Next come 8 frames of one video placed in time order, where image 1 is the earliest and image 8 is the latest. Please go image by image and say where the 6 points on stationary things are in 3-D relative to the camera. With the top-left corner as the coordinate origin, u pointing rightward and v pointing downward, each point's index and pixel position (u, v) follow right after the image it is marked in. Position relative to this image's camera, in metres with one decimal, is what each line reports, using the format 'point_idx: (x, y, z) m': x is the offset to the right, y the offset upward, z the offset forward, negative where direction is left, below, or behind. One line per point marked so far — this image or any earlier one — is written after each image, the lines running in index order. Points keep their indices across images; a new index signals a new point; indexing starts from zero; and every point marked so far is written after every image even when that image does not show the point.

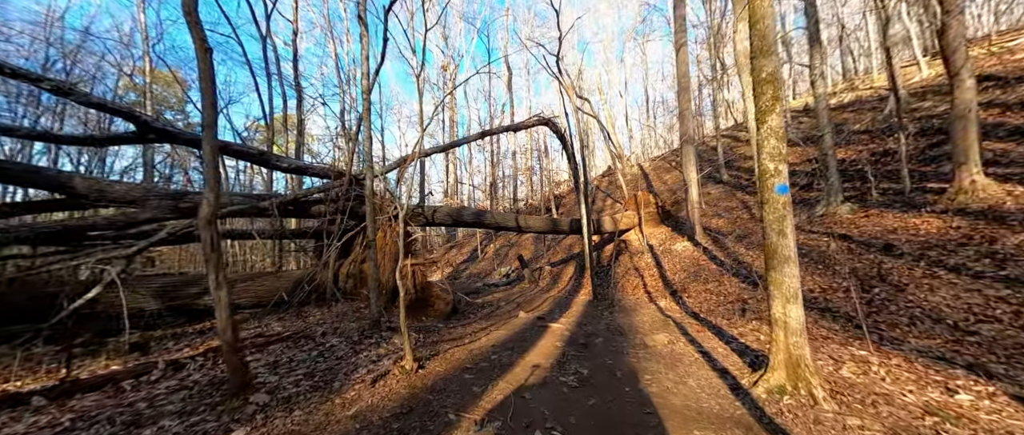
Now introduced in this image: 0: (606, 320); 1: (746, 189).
0: (+2.3, -2.6, +8.4) m
1: (+12.4, +1.5, +18.1) m
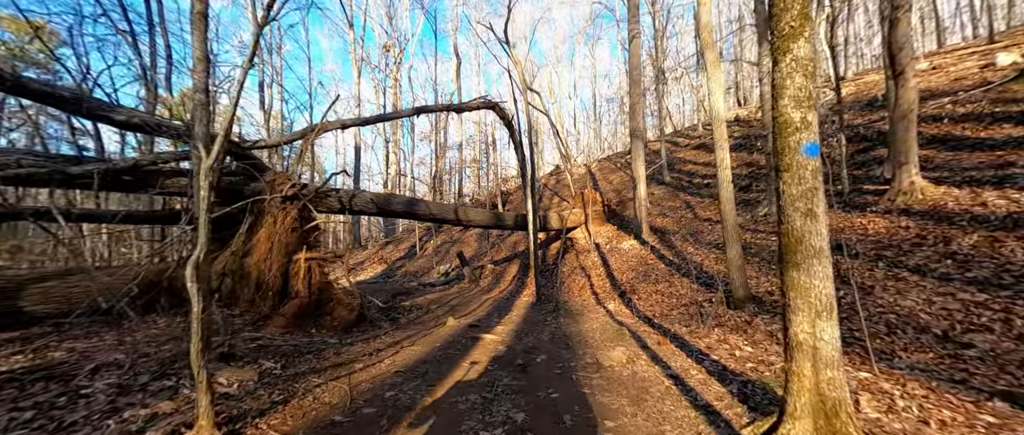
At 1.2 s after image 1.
0: (+0.8, -2.3, +7.1) m
1: (+9.4, +1.5, +18.2) m
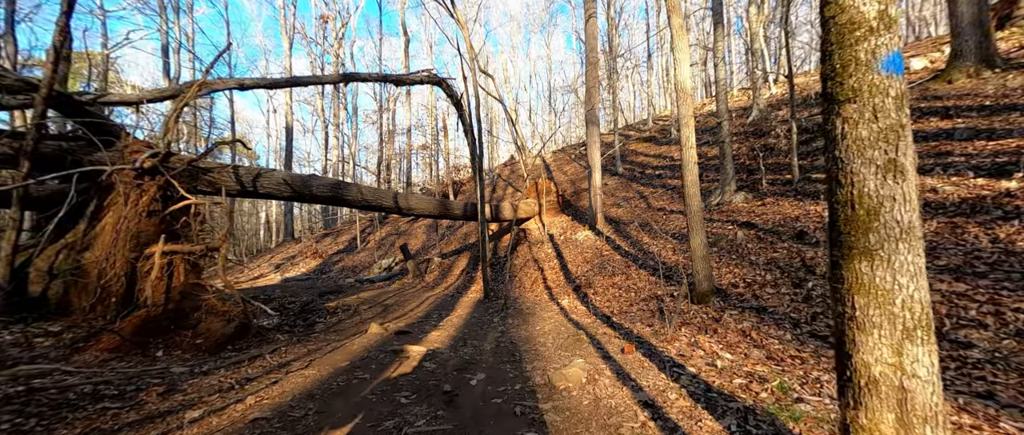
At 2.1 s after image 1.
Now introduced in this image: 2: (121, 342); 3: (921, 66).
0: (-0.3, -2.0, +5.9) m
1: (+6.8, +2.0, +18.0) m
2: (-5.0, -1.6, +4.4) m
3: (+19.3, +7.2, +16.1) m
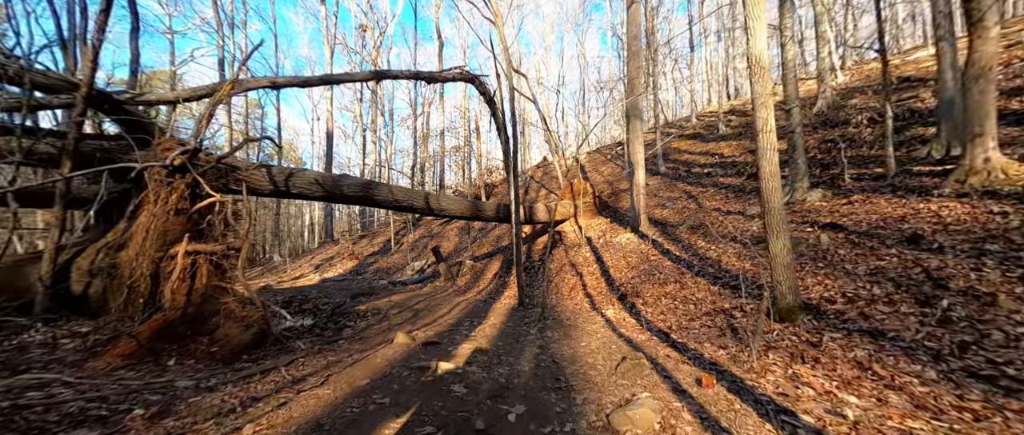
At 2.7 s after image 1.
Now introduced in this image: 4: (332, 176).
0: (+0.3, -2.0, +5.2) m
1: (+8.5, +1.9, +16.6) m
2: (-4.5, -1.5, +4.1) m
3: (+20.9, +7.1, +13.6) m
4: (-4.9, +1.1, +9.3) m
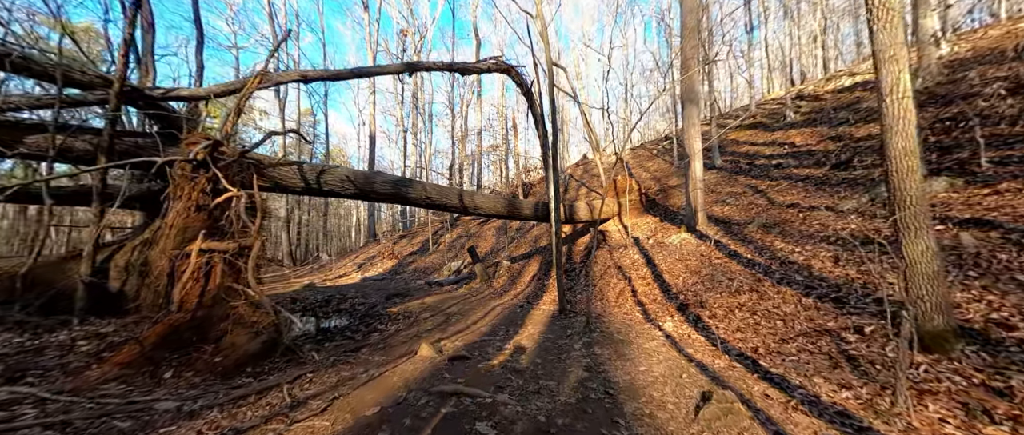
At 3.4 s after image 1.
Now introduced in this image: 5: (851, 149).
0: (+0.8, -1.9, +4.3) m
1: (+10.3, +1.9, +14.7) m
2: (-4.0, -1.5, +3.7) m
3: (+22.2, +7.2, +10.3) m
4: (-3.9, +1.2, +8.9) m
5: (+11.4, +2.3, +11.4) m
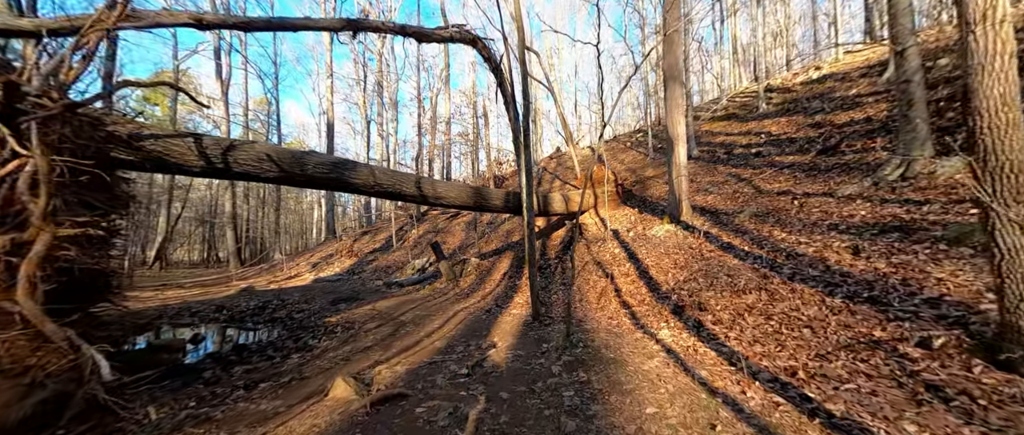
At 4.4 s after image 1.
0: (+0.4, -1.7, +3.0) m
1: (+9.0, +2.3, +14.0) m
2: (-4.4, -1.3, +2.0) m
3: (+21.2, +7.6, +10.6) m
4: (-4.7, +1.4, +7.2) m
5: (+10.3, +2.6, +10.9) m
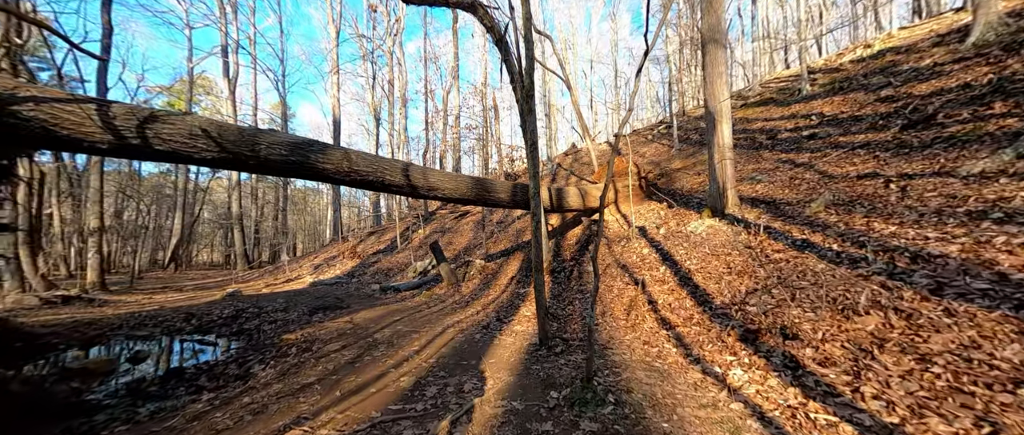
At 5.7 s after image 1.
0: (+0.2, -1.5, +1.2) m
1: (+9.3, +2.5, +11.9) m
2: (-4.6, -1.2, +0.5) m
3: (+21.3, +7.9, +7.9) m
4: (-4.7, +1.5, +5.7) m
5: (+10.5, +2.8, +8.7) m
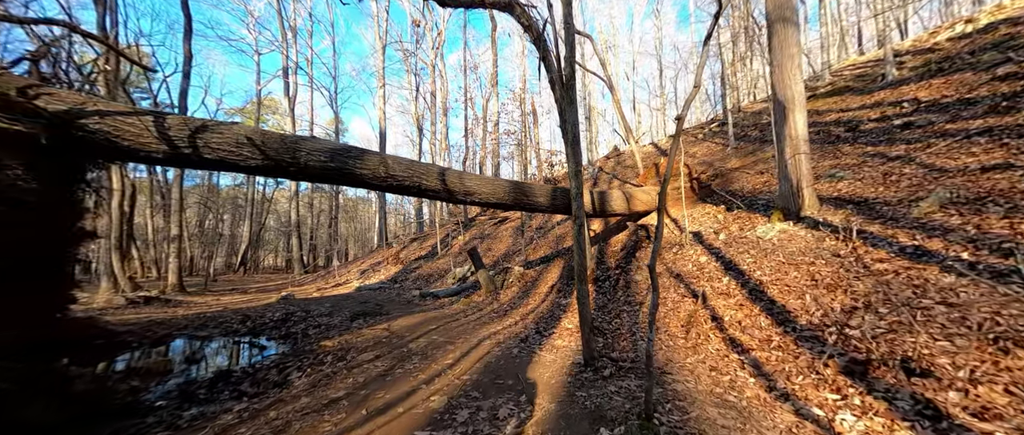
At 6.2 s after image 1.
0: (+0.3, -1.5, +0.7) m
1: (+10.6, +2.4, +10.3) m
2: (-4.6, -1.2, +0.5) m
3: (+21.9, +7.9, +5.1) m
4: (-4.0, +1.4, +5.8) m
5: (+11.3, +2.8, +7.0) m
